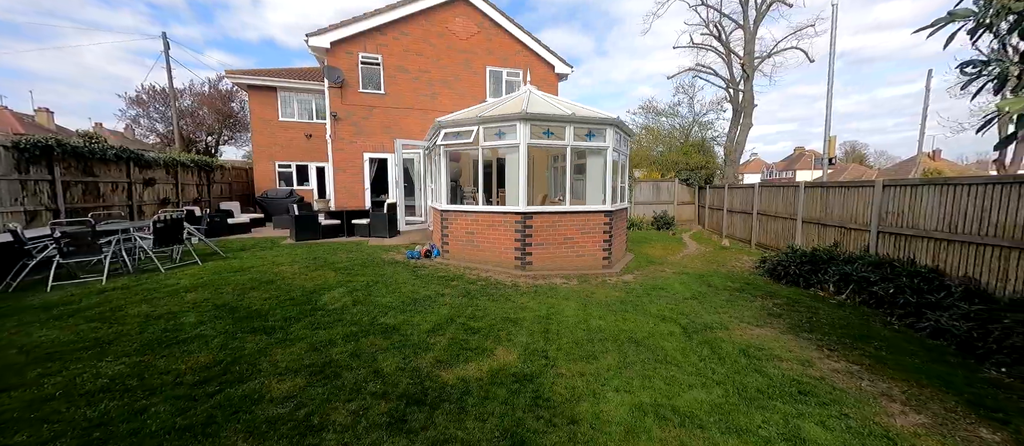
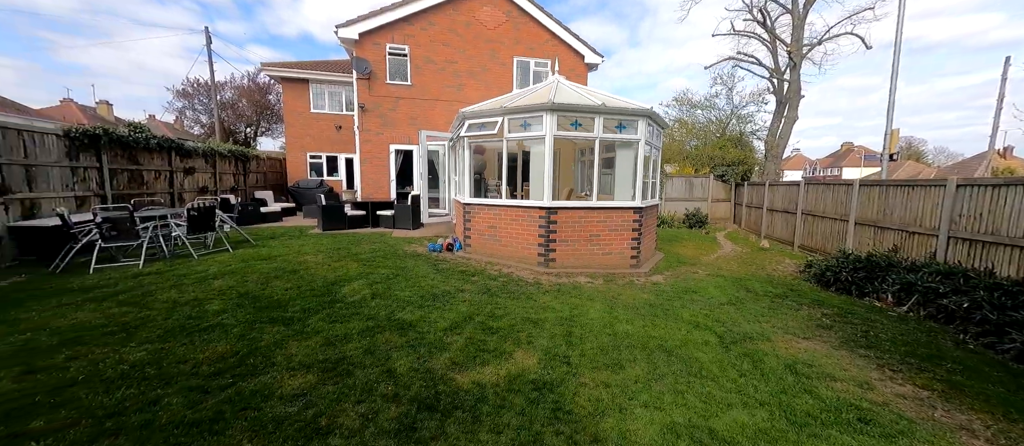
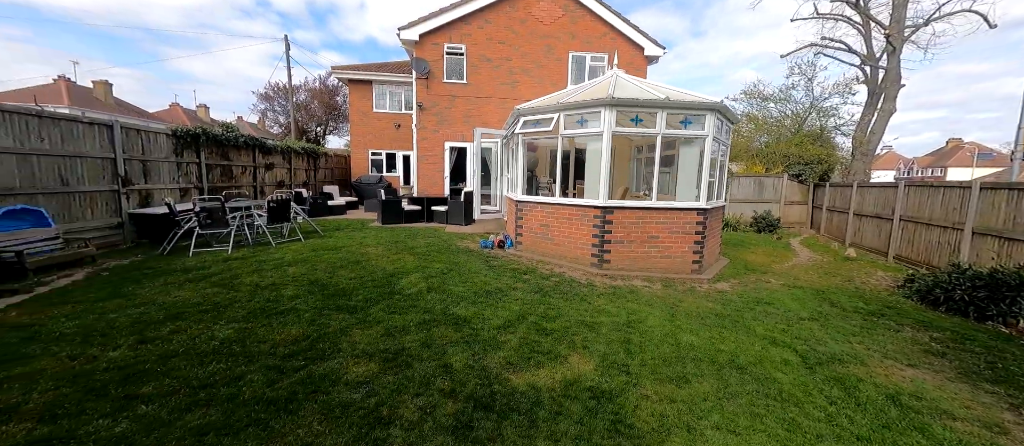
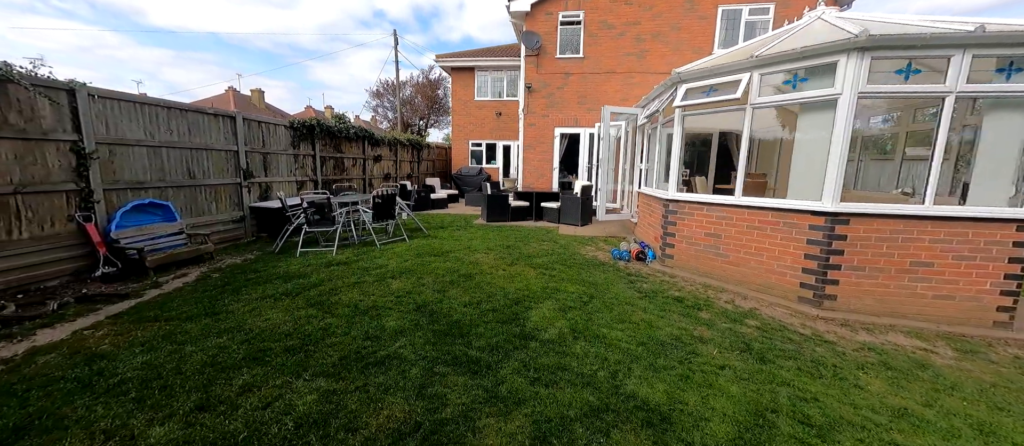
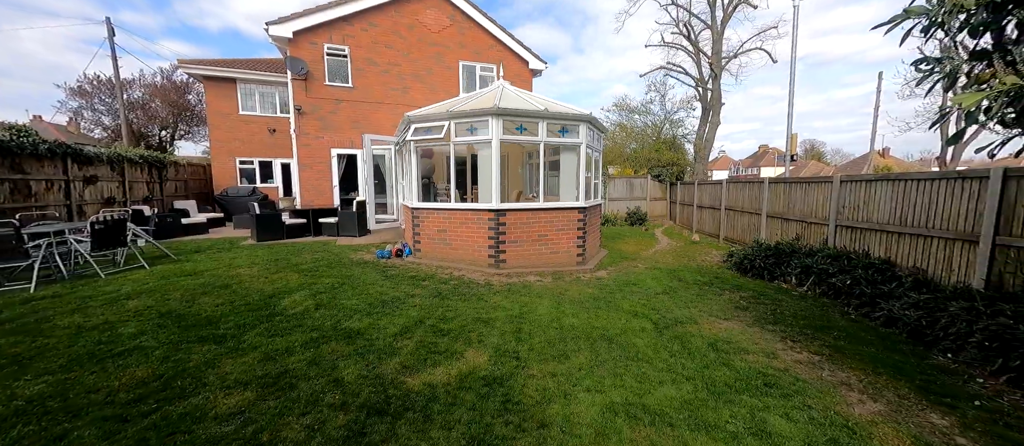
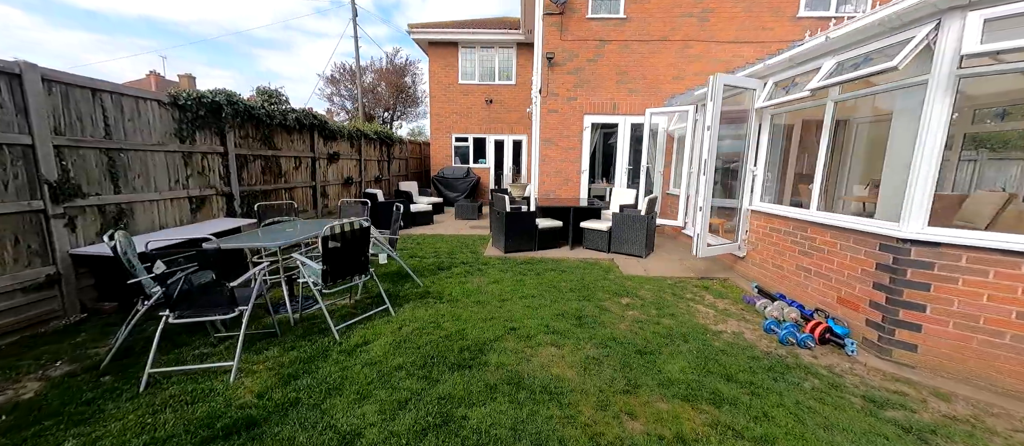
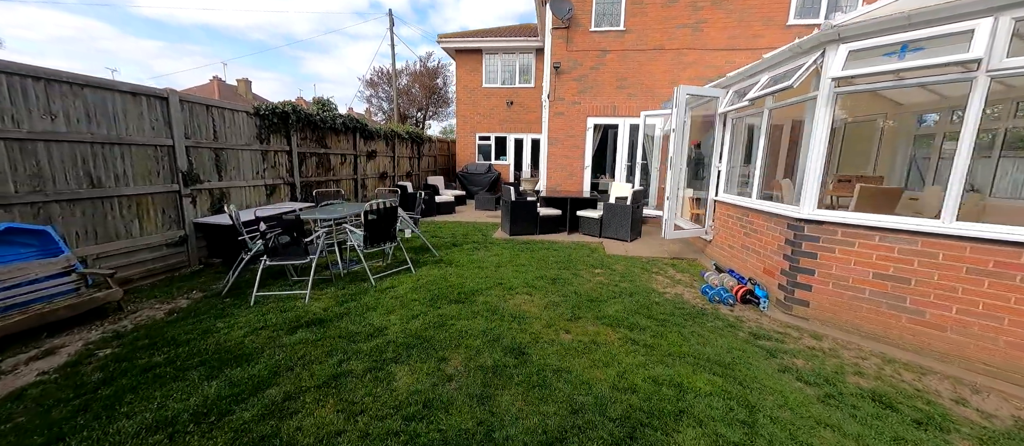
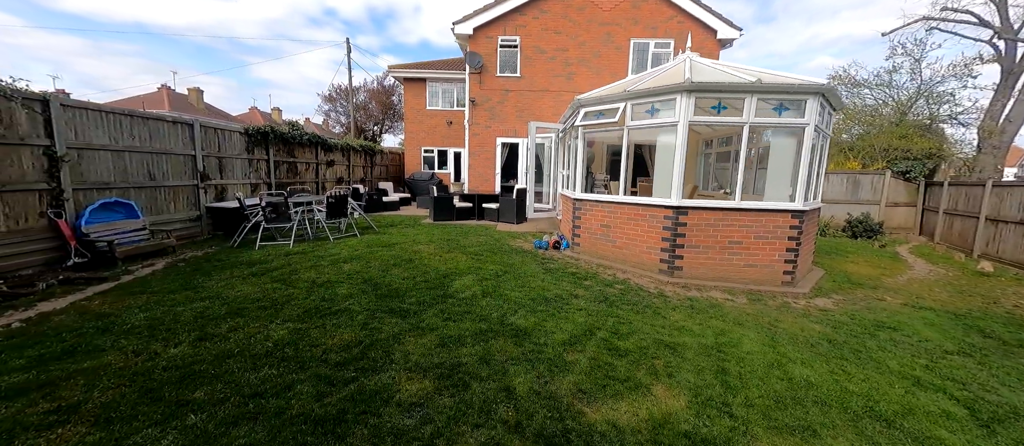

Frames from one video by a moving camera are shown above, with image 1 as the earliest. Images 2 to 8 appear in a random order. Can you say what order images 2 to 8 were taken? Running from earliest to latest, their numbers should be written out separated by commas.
5, 2, 3, 8, 4, 7, 6
